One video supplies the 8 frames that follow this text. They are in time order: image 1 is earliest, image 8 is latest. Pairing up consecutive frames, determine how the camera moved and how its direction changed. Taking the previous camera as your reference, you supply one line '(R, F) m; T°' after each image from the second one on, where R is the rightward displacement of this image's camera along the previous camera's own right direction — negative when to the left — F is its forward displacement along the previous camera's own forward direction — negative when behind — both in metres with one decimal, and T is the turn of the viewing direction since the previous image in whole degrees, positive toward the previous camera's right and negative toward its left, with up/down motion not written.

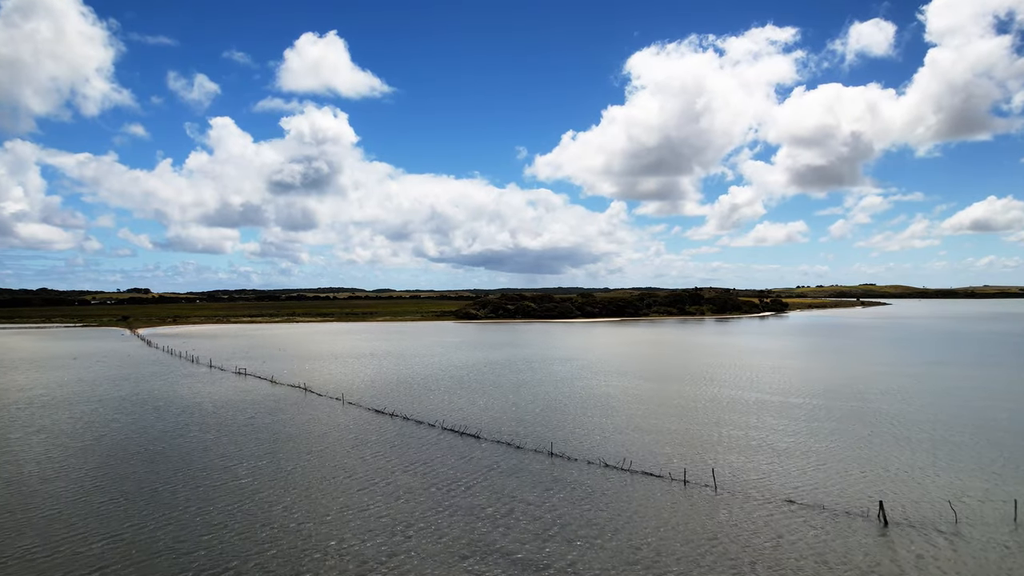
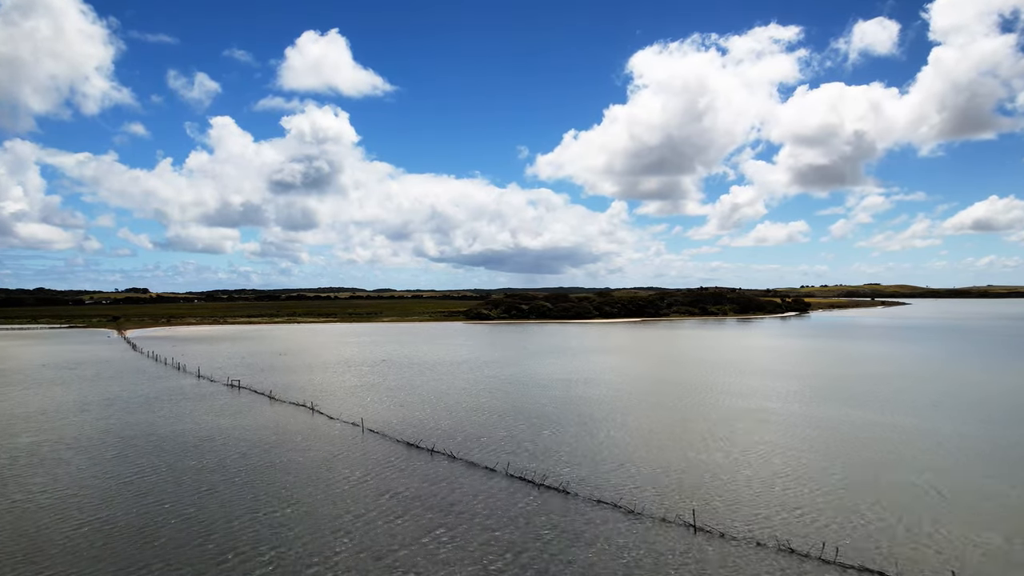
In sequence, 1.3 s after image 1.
(-3.1, +8.3) m; 0°
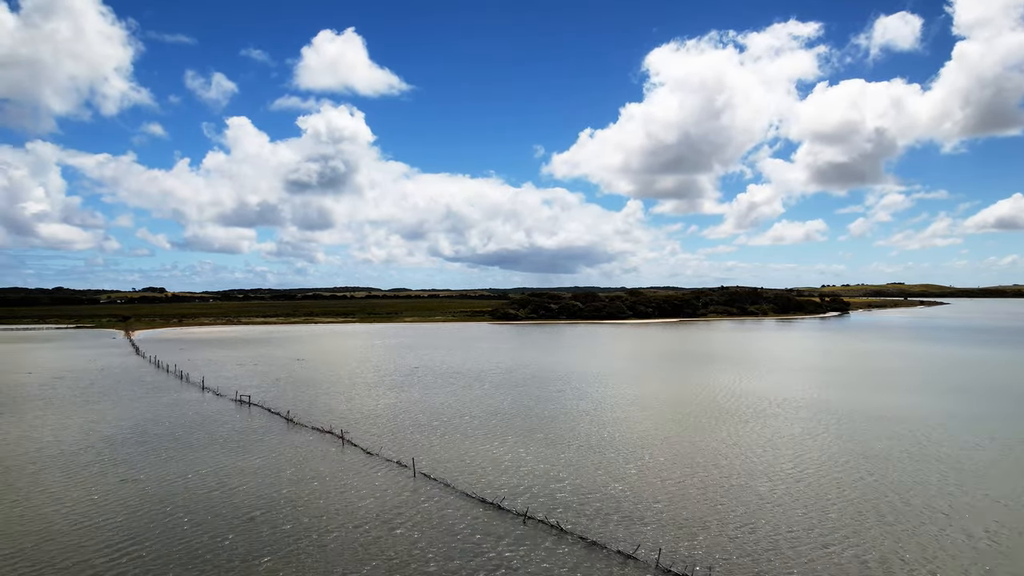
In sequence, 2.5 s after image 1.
(-2.9, +7.7) m; -1°
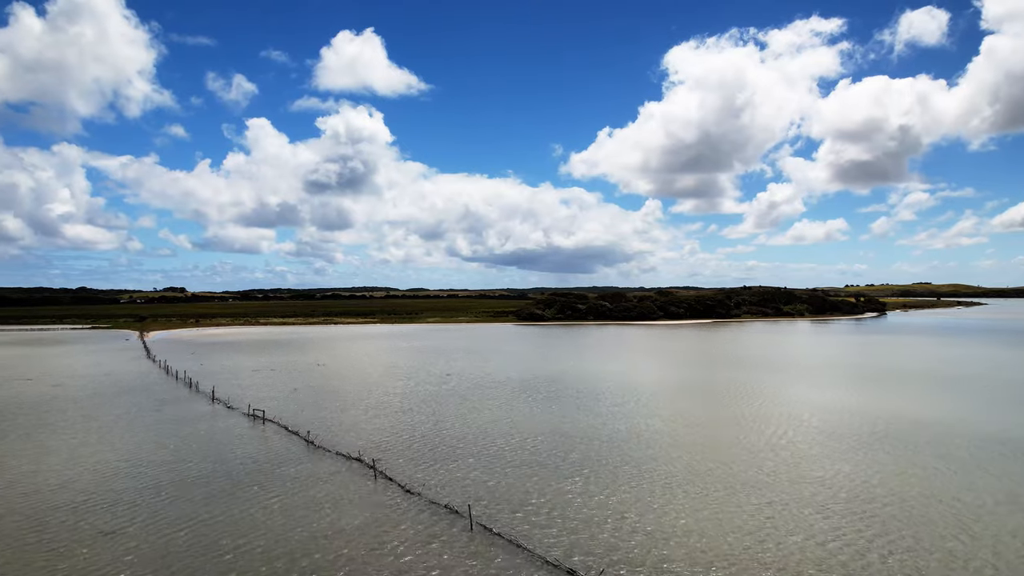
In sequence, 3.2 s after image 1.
(-1.7, +4.8) m; -1°
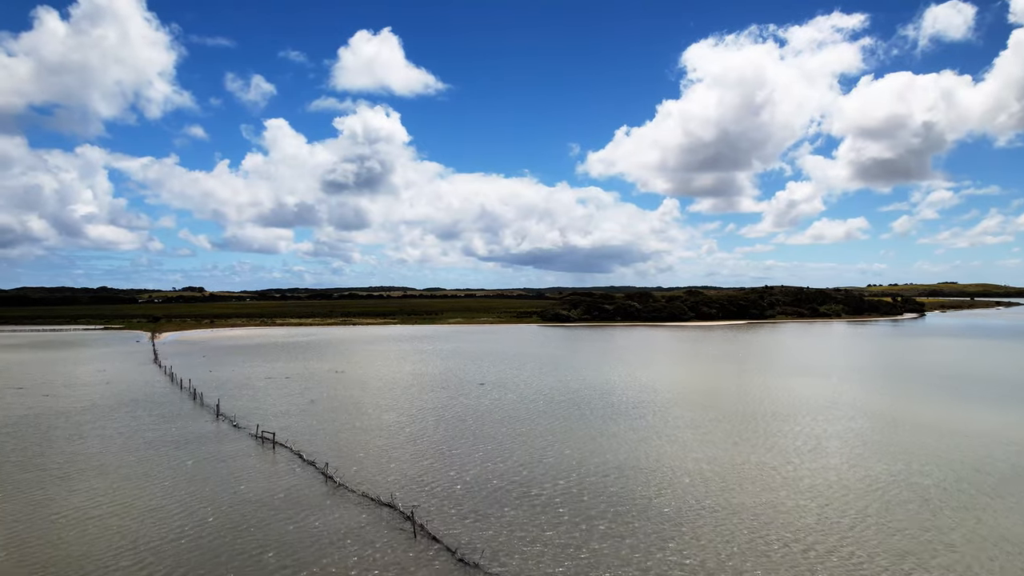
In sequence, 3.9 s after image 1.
(-1.6, +5.0) m; -1°
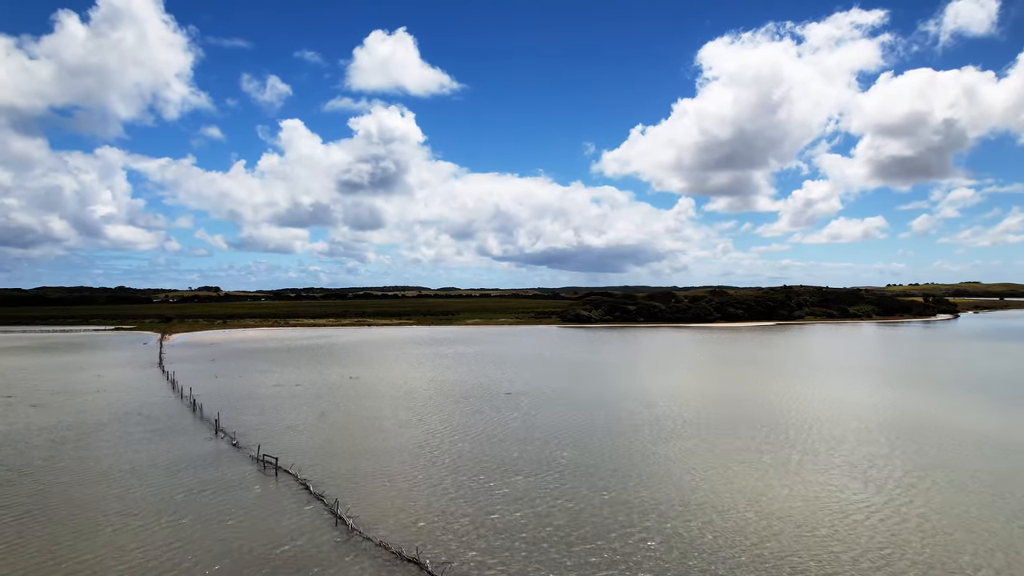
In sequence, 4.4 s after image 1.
(-0.9, +3.7) m; -1°
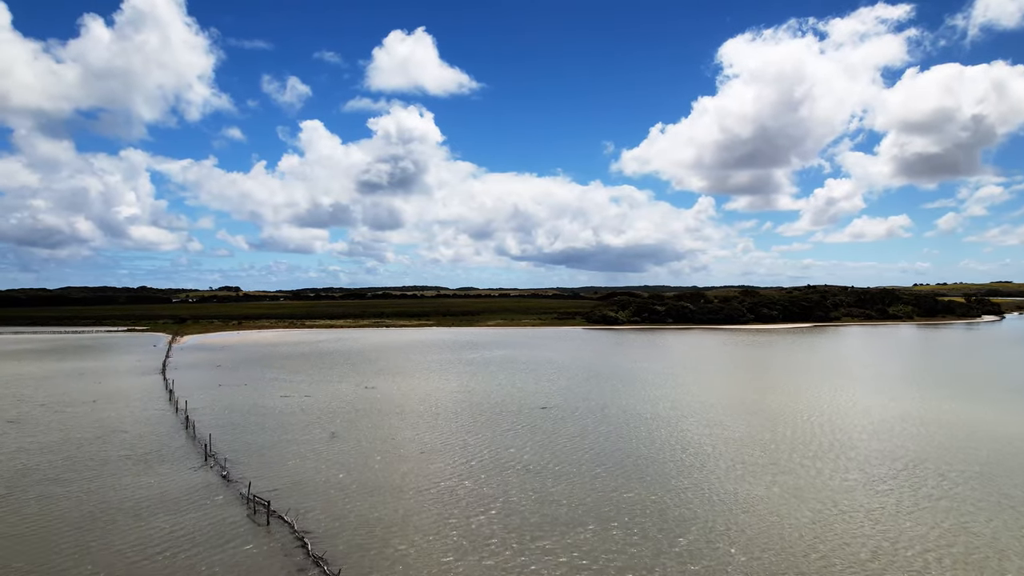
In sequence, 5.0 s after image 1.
(-0.9, +4.5) m; -2°
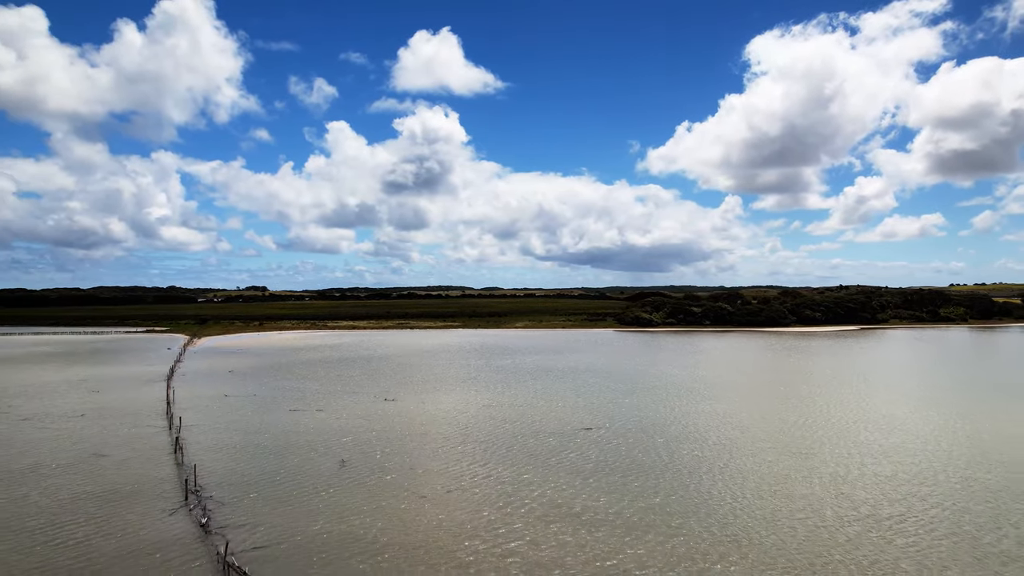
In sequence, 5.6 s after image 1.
(-0.7, +4.6) m; -2°
